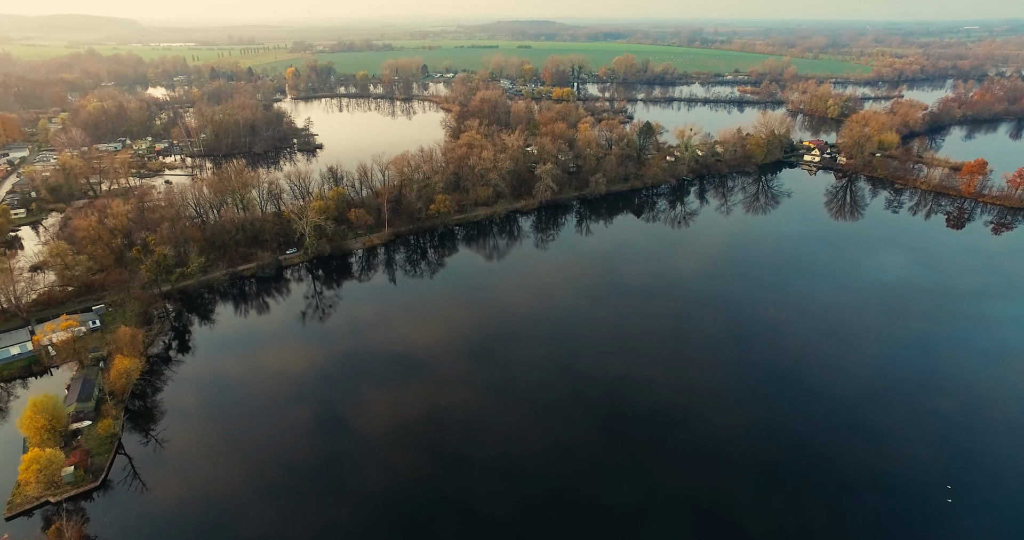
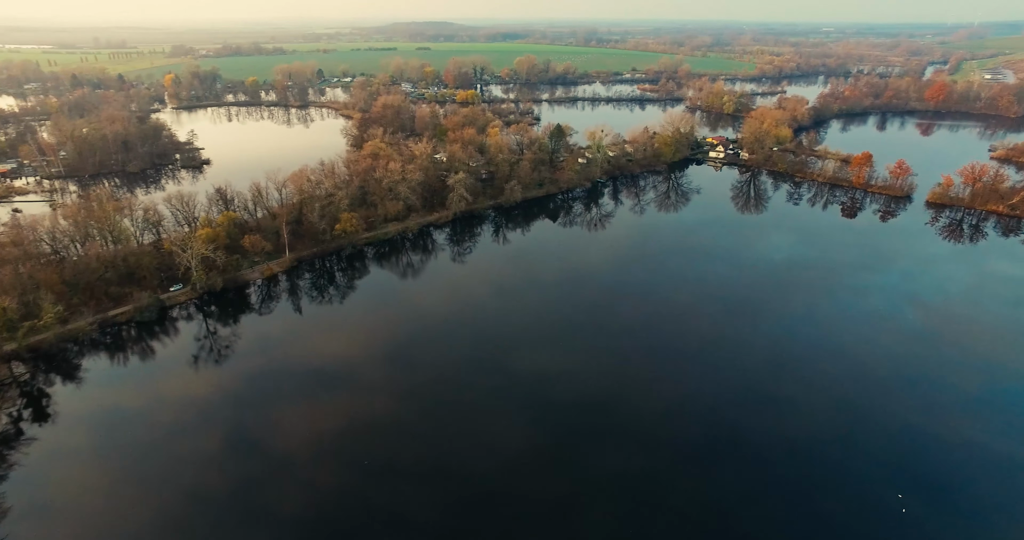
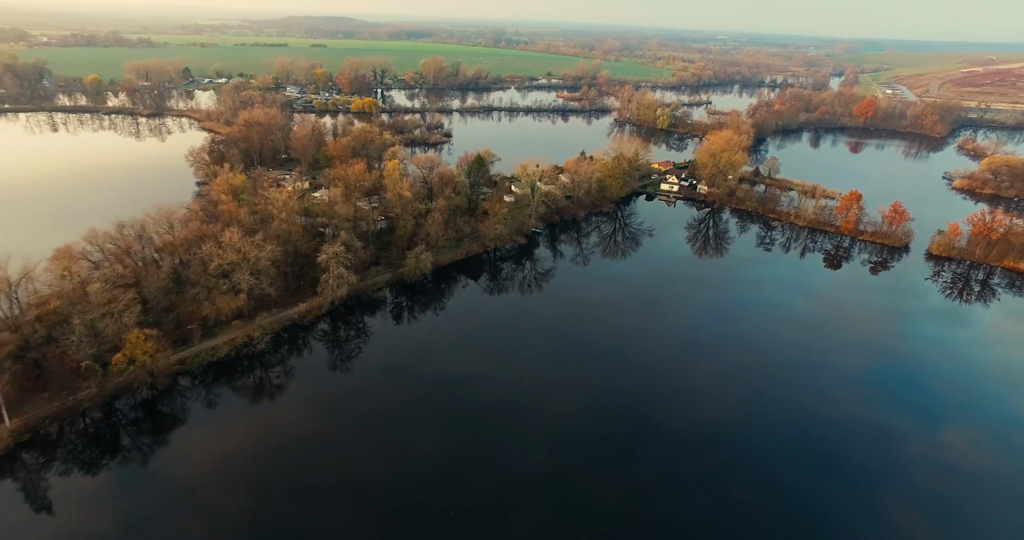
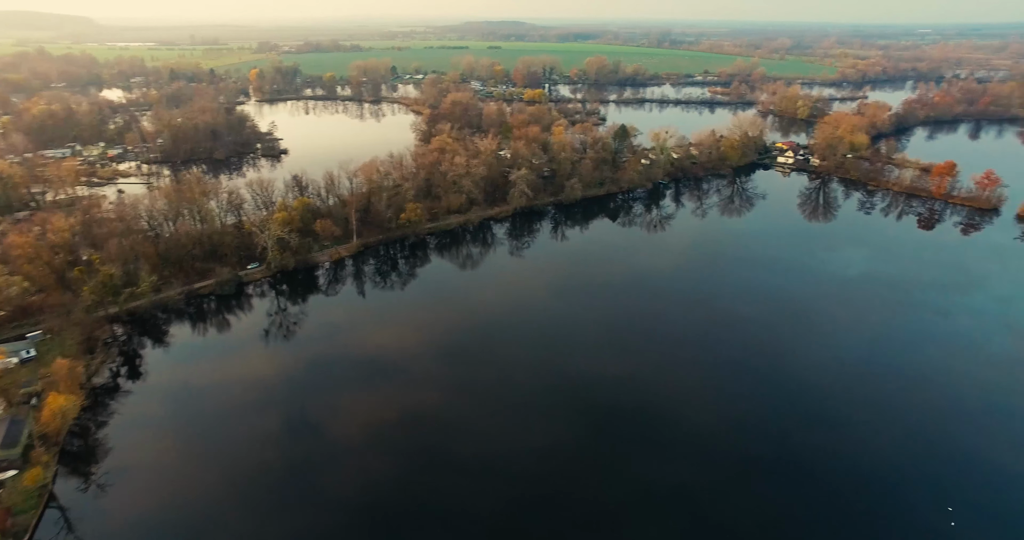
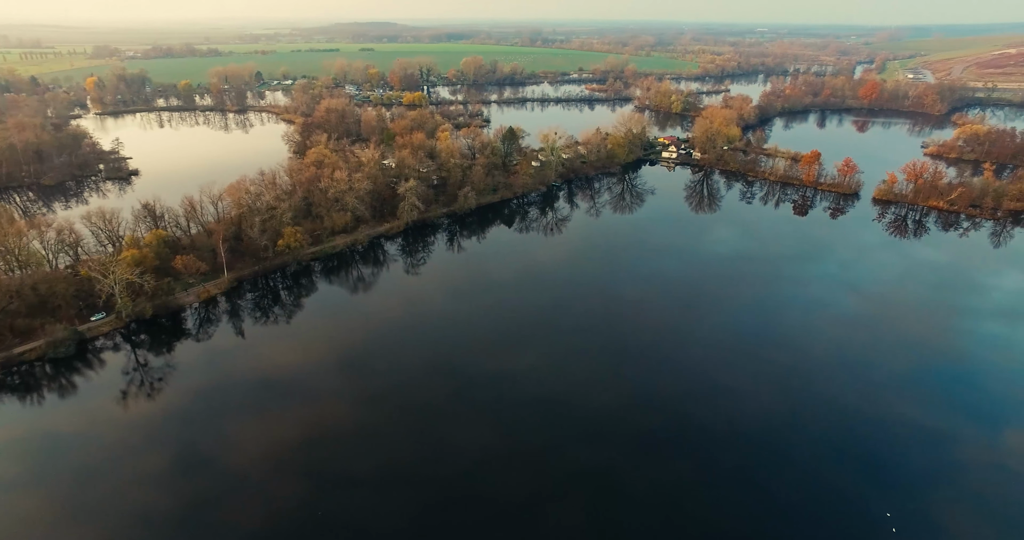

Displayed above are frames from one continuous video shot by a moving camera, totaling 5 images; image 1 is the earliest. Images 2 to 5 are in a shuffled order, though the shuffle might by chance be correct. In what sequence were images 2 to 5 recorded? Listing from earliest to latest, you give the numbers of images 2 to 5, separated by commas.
4, 2, 5, 3
